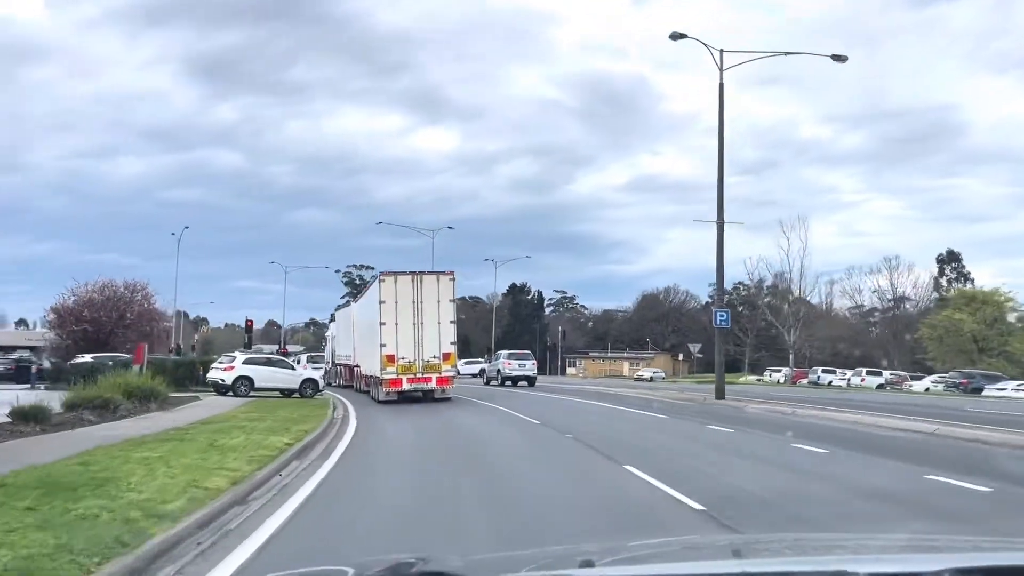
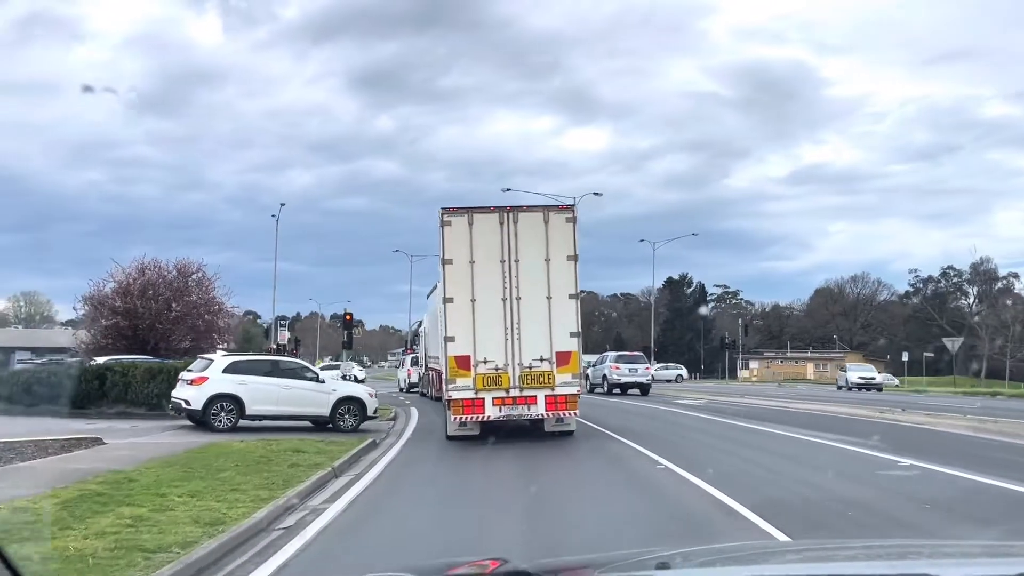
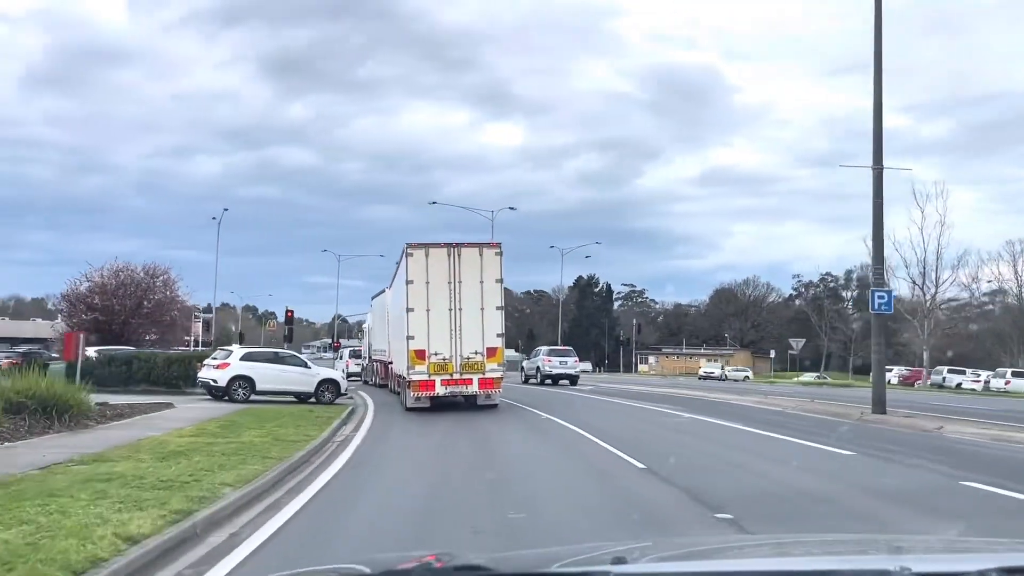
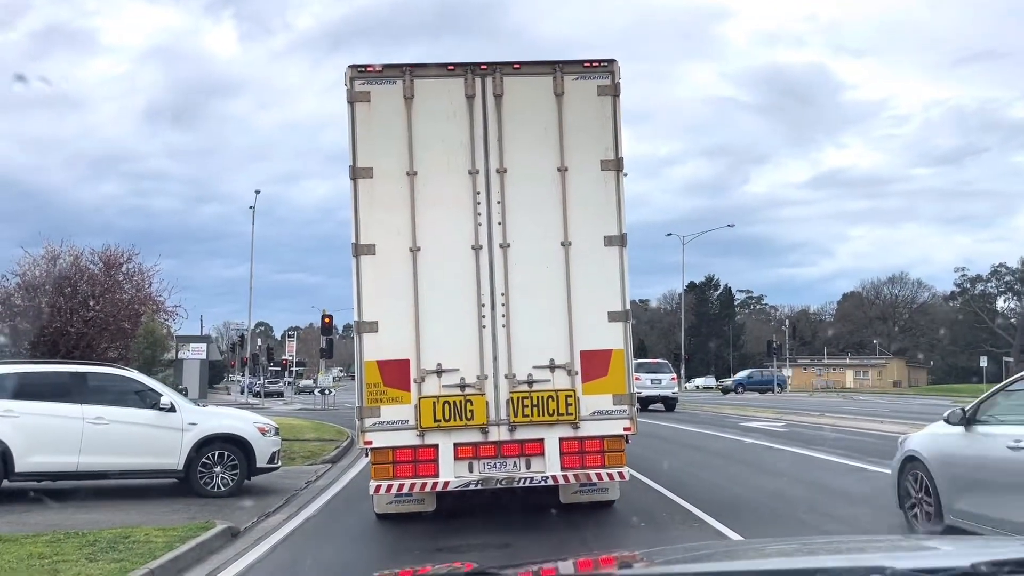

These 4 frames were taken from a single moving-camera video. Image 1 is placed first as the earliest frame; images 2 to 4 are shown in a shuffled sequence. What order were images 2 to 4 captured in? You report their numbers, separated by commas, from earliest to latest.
3, 2, 4
